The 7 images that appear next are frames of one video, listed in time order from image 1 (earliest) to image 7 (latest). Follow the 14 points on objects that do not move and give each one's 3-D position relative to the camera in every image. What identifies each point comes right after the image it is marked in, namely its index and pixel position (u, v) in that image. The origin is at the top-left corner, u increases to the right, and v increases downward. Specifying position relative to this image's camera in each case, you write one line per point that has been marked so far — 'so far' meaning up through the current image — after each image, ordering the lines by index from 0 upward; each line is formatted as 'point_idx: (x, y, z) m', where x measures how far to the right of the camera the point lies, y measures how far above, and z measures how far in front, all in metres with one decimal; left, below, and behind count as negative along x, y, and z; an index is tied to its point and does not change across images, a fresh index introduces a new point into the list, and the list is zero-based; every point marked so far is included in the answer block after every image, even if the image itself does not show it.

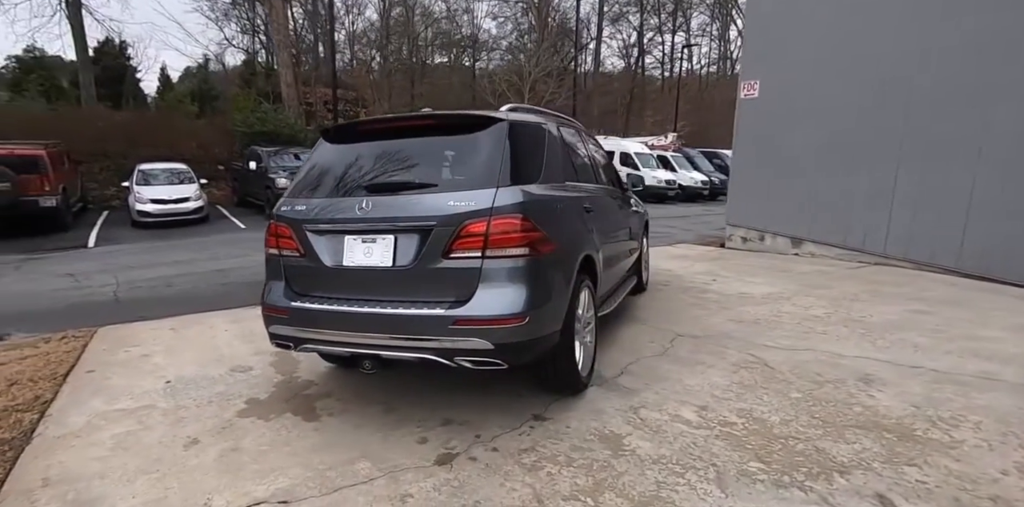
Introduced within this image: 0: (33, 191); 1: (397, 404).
0: (-9.9, +1.3, +11.2) m
1: (-0.7, -0.9, +3.2) m
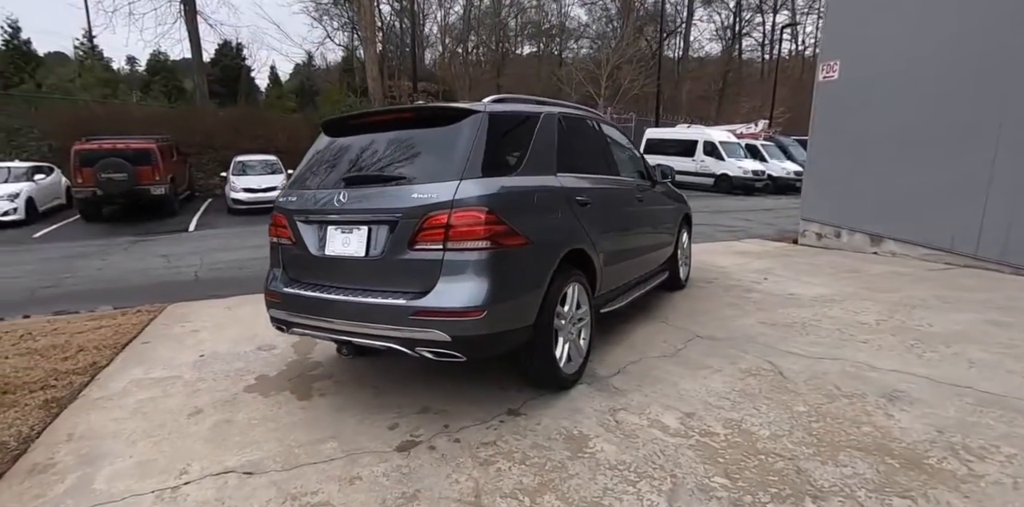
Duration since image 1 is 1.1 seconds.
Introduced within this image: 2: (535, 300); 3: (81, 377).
0: (-8.5, +1.7, +12.7) m
1: (-0.8, -0.8, +3.3) m
2: (+0.1, -0.2, +2.8) m
3: (-3.0, -0.9, +3.8) m
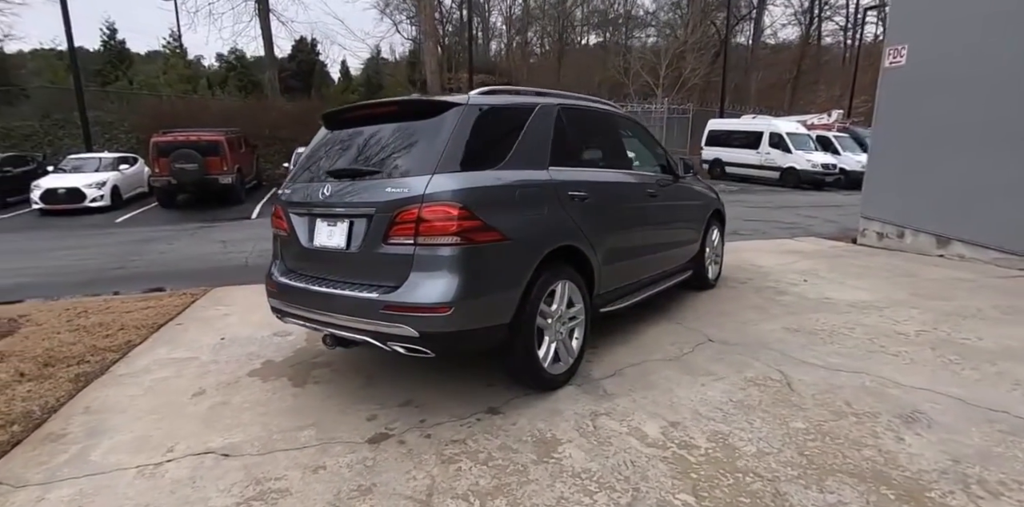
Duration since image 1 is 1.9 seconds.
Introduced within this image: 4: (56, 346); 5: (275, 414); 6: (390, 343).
0: (-7.4, +2.1, +13.5) m
1: (-0.8, -0.8, +3.3) m
2: (0.0, -0.2, +2.7) m
3: (-3.0, -0.7, +4.0) m
4: (-3.5, -0.7, +4.2) m
5: (-1.3, -0.9, +2.9) m
6: (-0.6, -0.4, +2.6) m
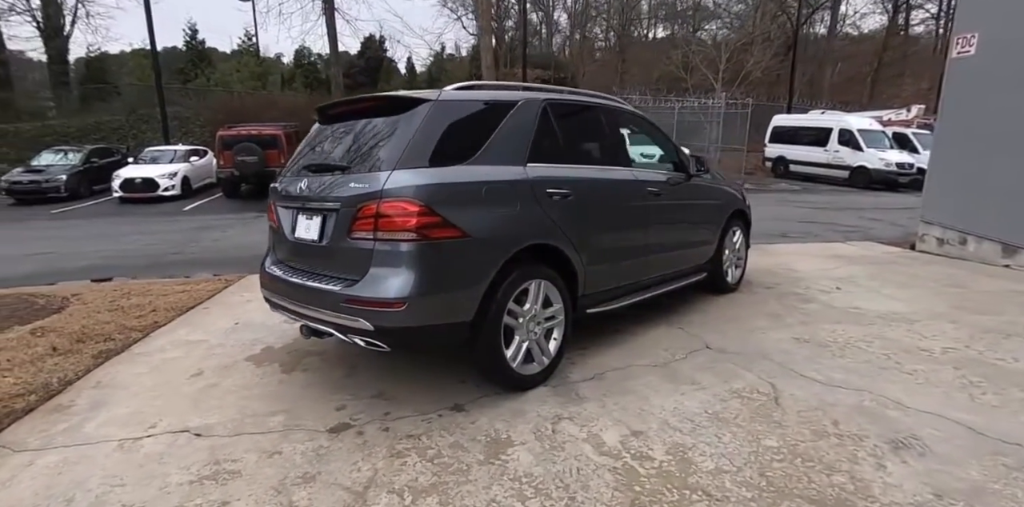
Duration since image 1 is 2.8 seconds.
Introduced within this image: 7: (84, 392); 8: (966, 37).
0: (-6.3, +2.4, +14.2) m
1: (-1.0, -0.7, +3.4) m
2: (-0.2, -0.2, +2.7) m
3: (-3.0, -0.6, +4.3) m
4: (-3.5, -0.6, +4.6) m
5: (-1.5, -0.8, +3.1) m
6: (-0.8, -0.4, +2.7) m
7: (-2.6, -0.8, +3.3) m
8: (+5.4, +2.6, +6.5) m
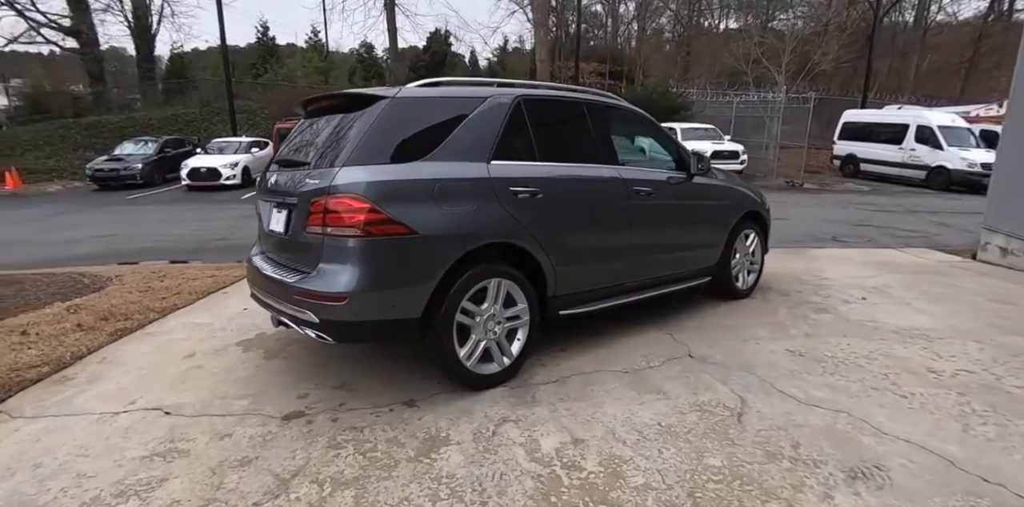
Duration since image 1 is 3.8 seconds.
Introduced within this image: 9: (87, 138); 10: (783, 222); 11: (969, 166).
0: (-5.1, +2.7, +14.8) m
1: (-1.1, -0.7, +3.5) m
2: (-0.4, -0.2, +2.7) m
3: (-3.1, -0.5, +4.7) m
4: (-3.6, -0.5, +4.9) m
5: (-1.7, -0.8, +3.2) m
6: (-1.0, -0.4, +2.8) m
7: (-2.8, -0.7, +3.6) m
8: (+5.7, +2.5, +5.8) m
9: (-15.3, +4.2, +19.5) m
10: (+5.1, +0.6, +10.2) m
11: (+12.7, +2.5, +15.1) m
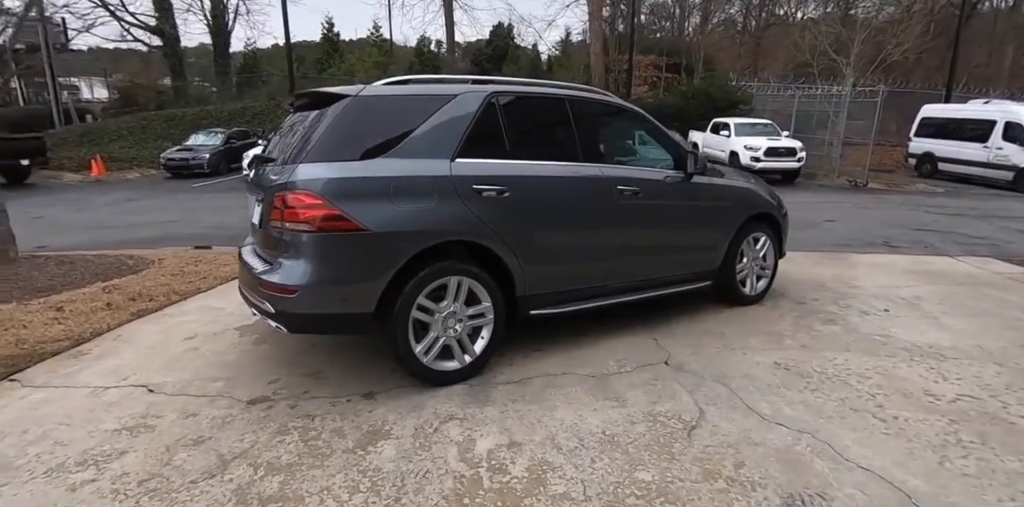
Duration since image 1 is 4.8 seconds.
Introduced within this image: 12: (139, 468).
0: (-3.9, +3.0, +15.2) m
1: (-1.3, -0.6, +3.6) m
2: (-0.7, -0.2, +2.7) m
3: (-3.1, -0.4, +5.0) m
4: (-3.5, -0.3, +5.3) m
5: (-1.9, -0.7, +3.4) m
6: (-1.3, -0.3, +2.9) m
7: (-2.9, -0.6, +3.9) m
8: (+5.8, +2.3, +5.1) m
9: (-13.5, +4.8, +21.0) m
10: (+5.7, +0.5, +9.5) m
11: (+13.9, +2.2, +13.6) m
12: (-1.6, -0.9, +2.4) m
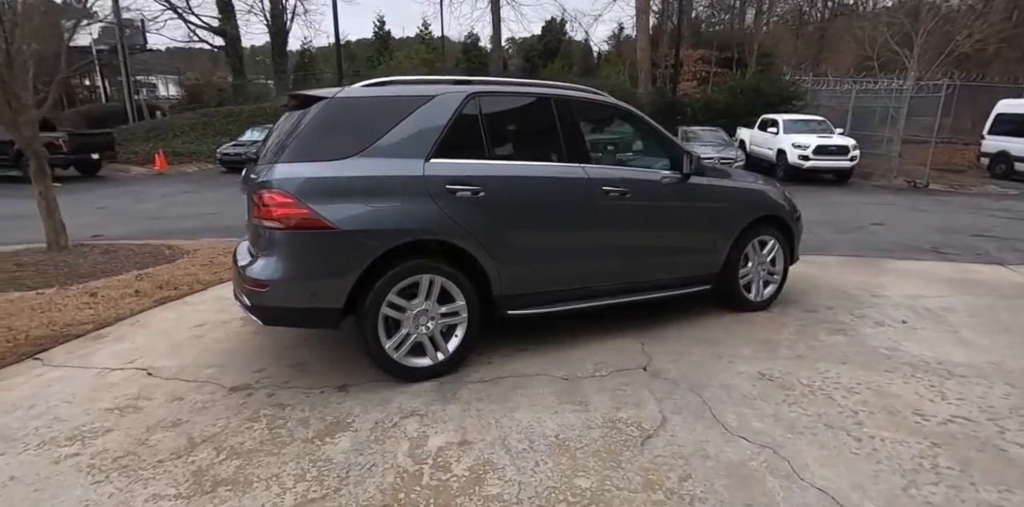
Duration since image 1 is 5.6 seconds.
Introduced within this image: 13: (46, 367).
0: (-2.8, +3.1, +15.5) m
1: (-1.4, -0.6, +3.7) m
2: (-0.9, -0.2, +2.8) m
3: (-3.0, -0.3, +5.3) m
4: (-3.5, -0.2, +5.7) m
5: (-2.0, -0.7, +3.6) m
6: (-1.5, -0.3, +3.0) m
7: (-3.0, -0.6, +4.2) m
8: (+5.9, +2.2, +4.6) m
9: (-11.8, +5.2, +22.2) m
10: (+6.1, +0.4, +9.0) m
11: (+14.7, +1.9, +12.3) m
12: (-1.8, -0.9, +2.5) m
13: (-3.0, -0.7, +3.5) m
